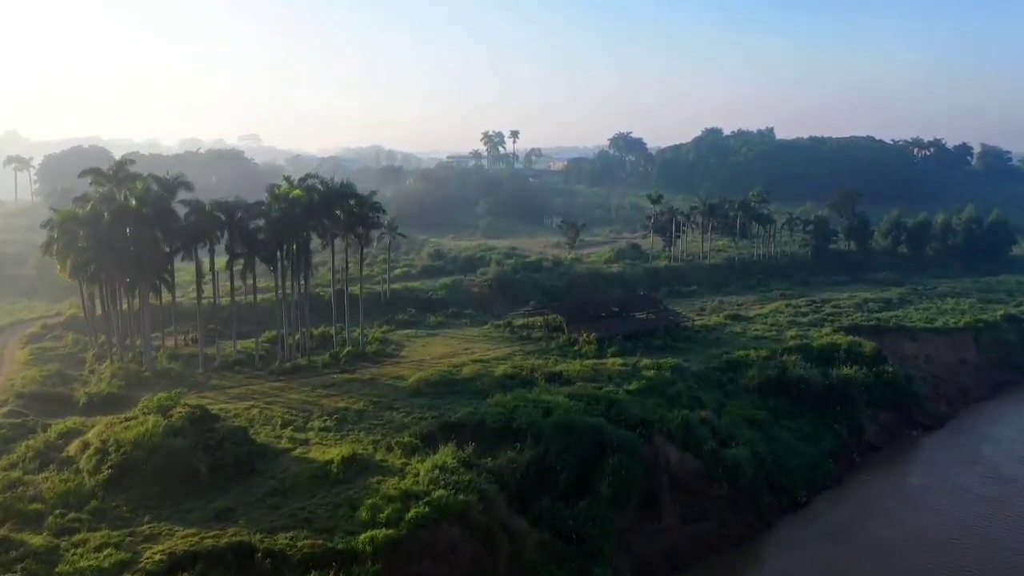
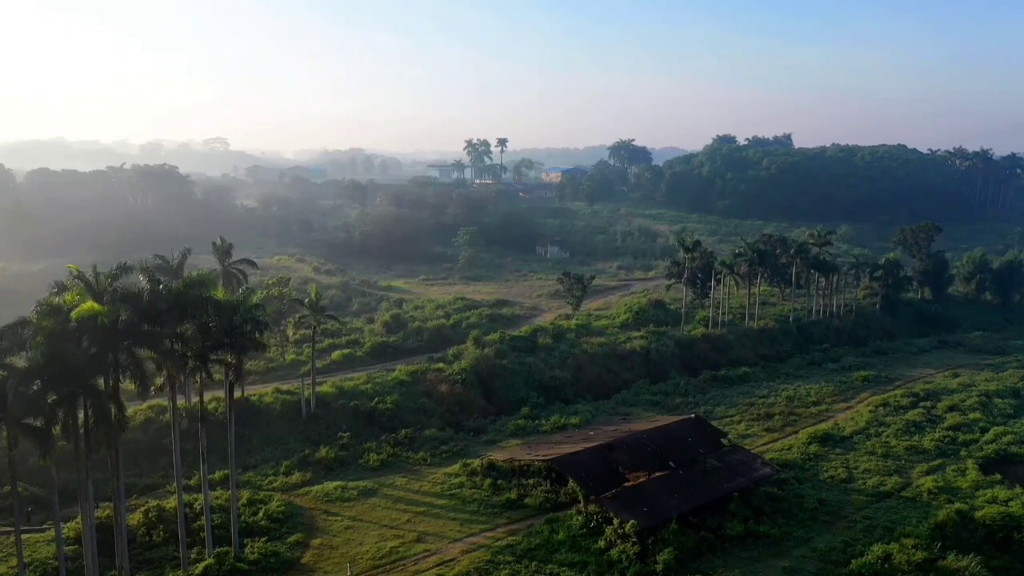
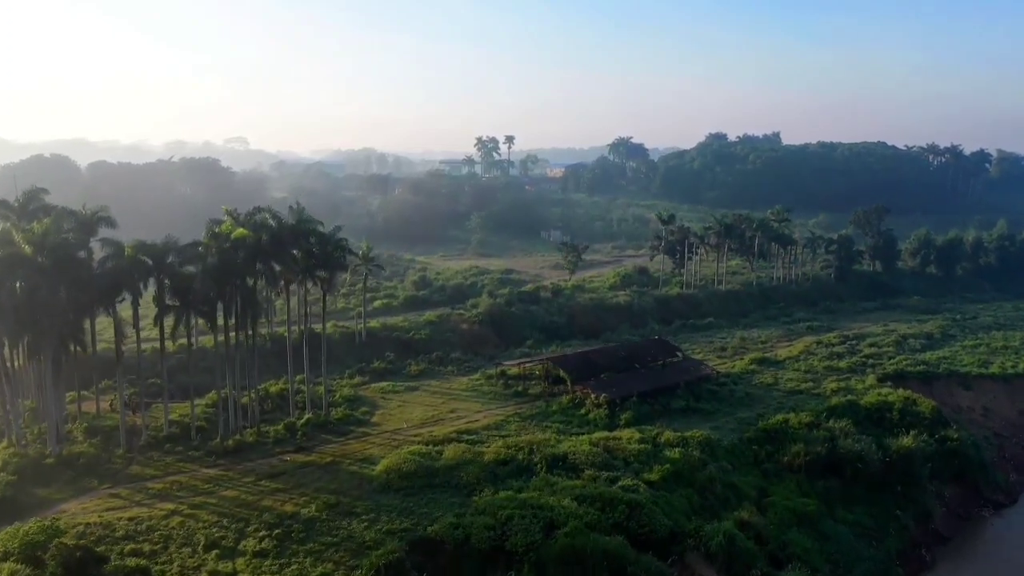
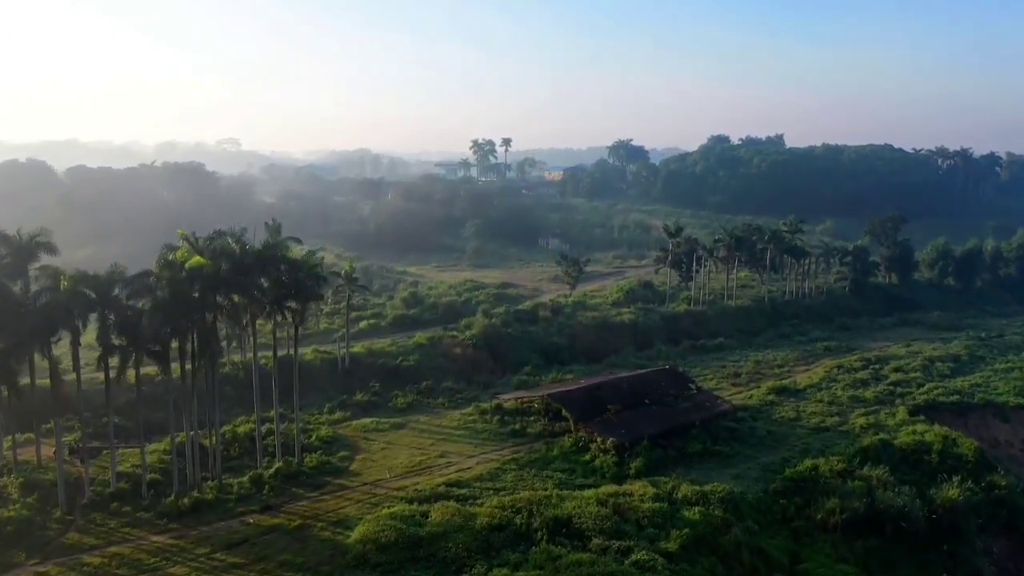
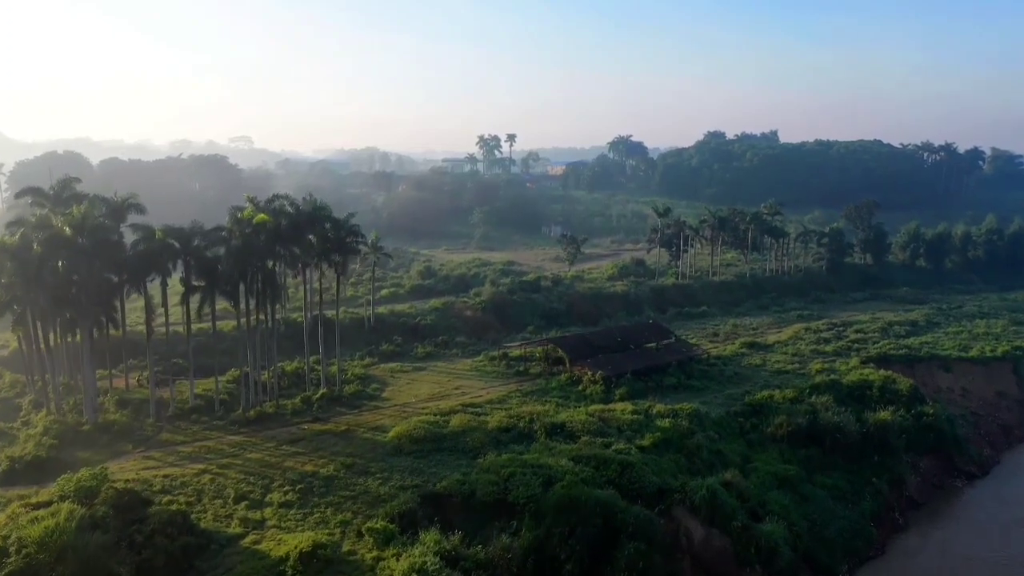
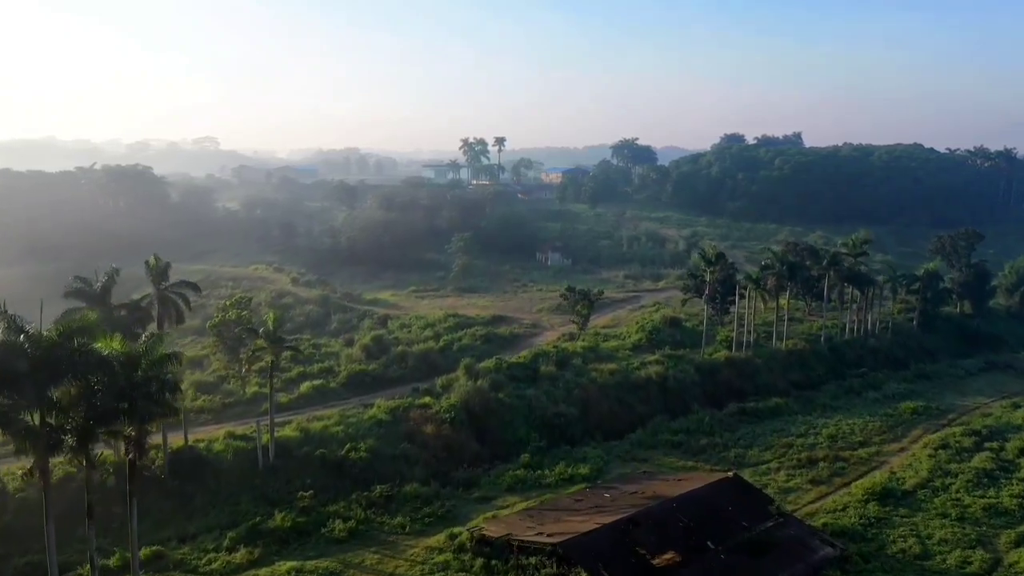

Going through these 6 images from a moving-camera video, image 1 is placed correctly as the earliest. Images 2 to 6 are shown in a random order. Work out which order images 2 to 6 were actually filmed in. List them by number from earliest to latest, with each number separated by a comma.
5, 3, 4, 2, 6
